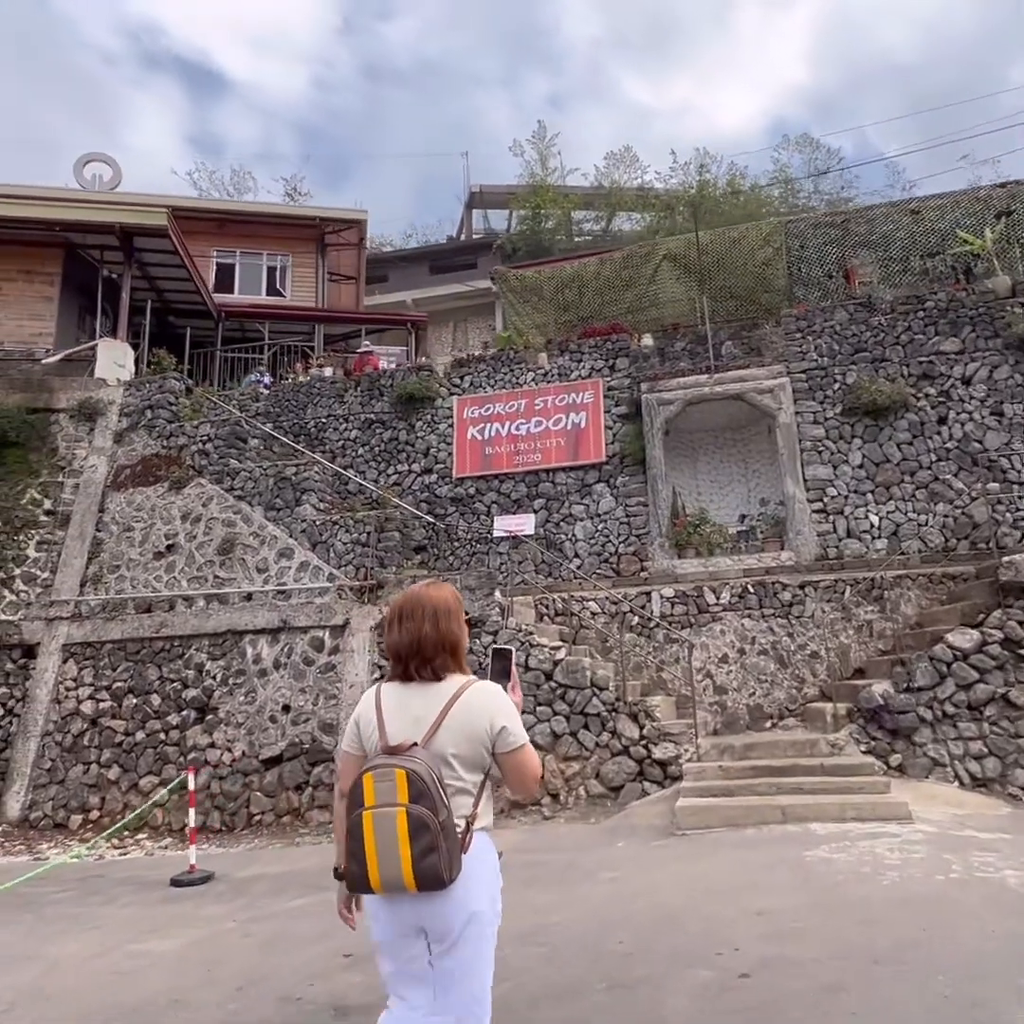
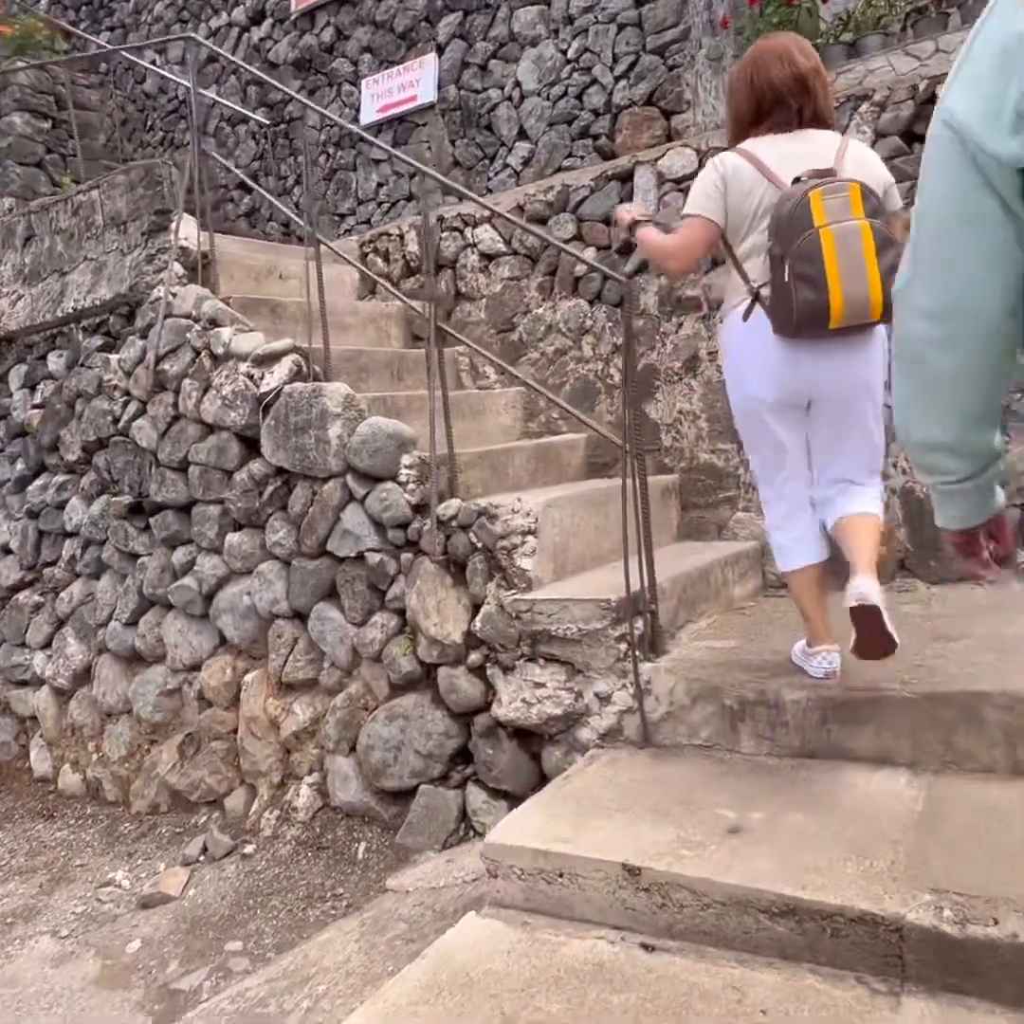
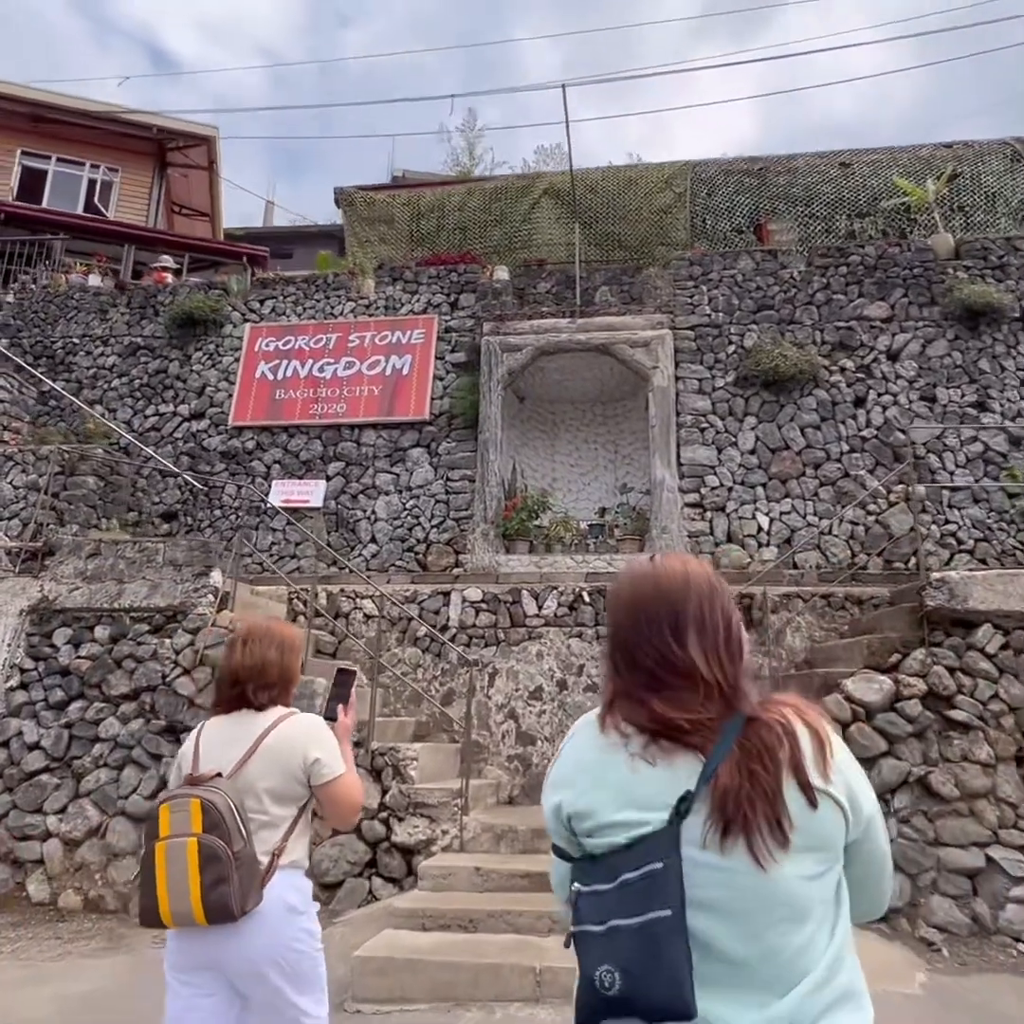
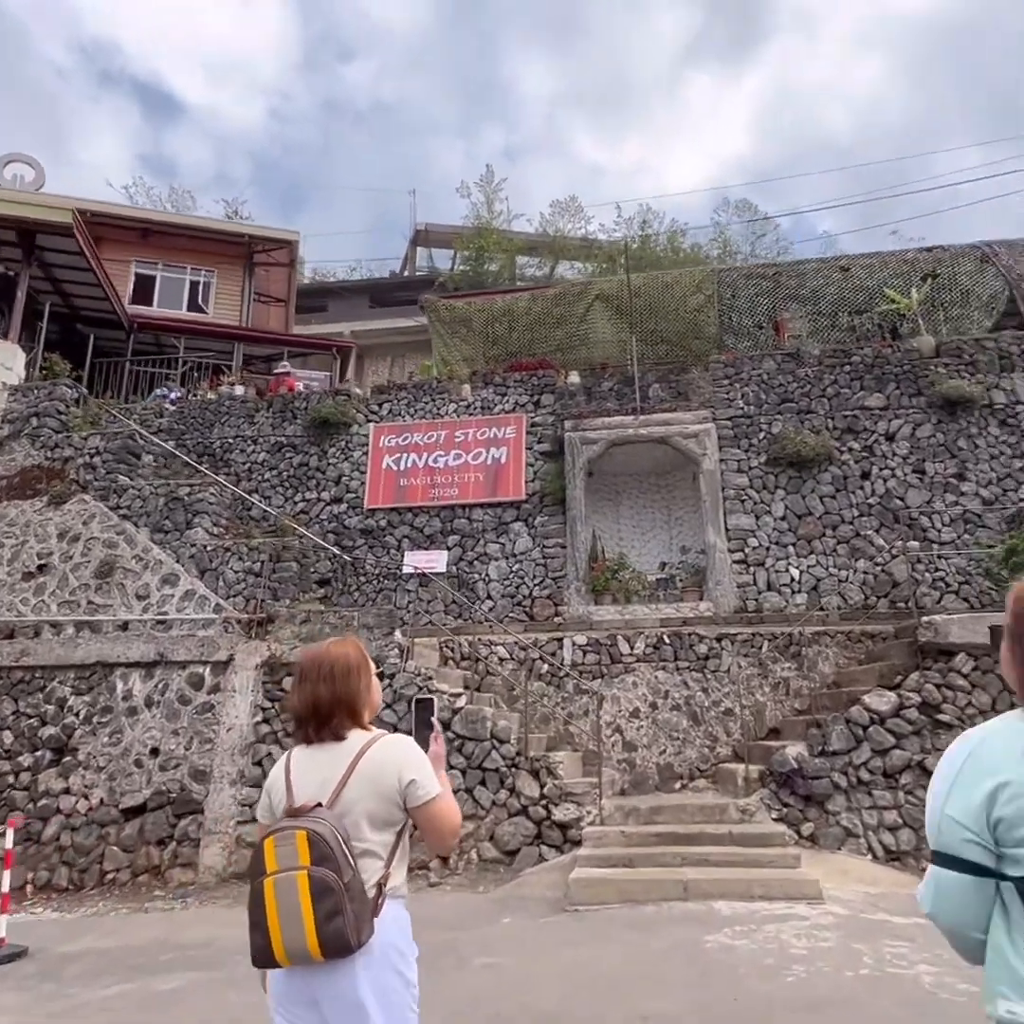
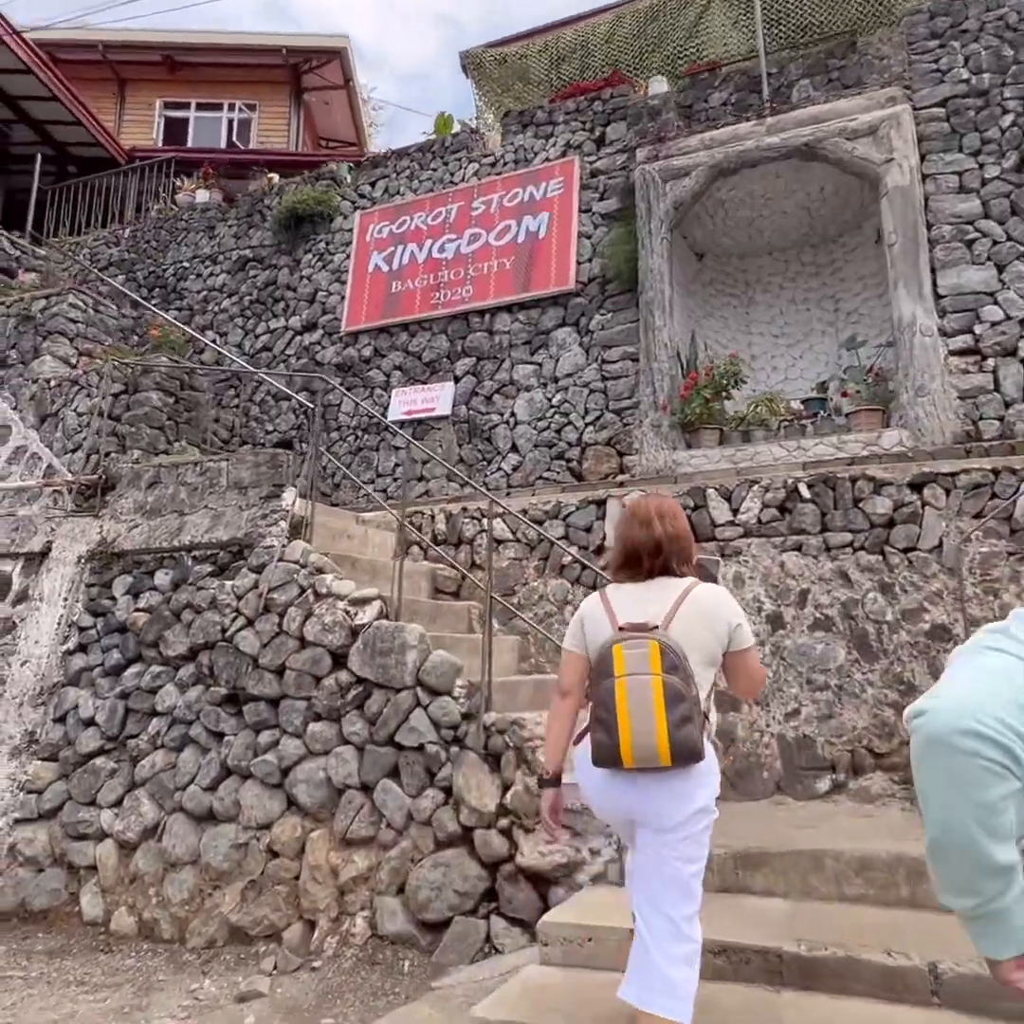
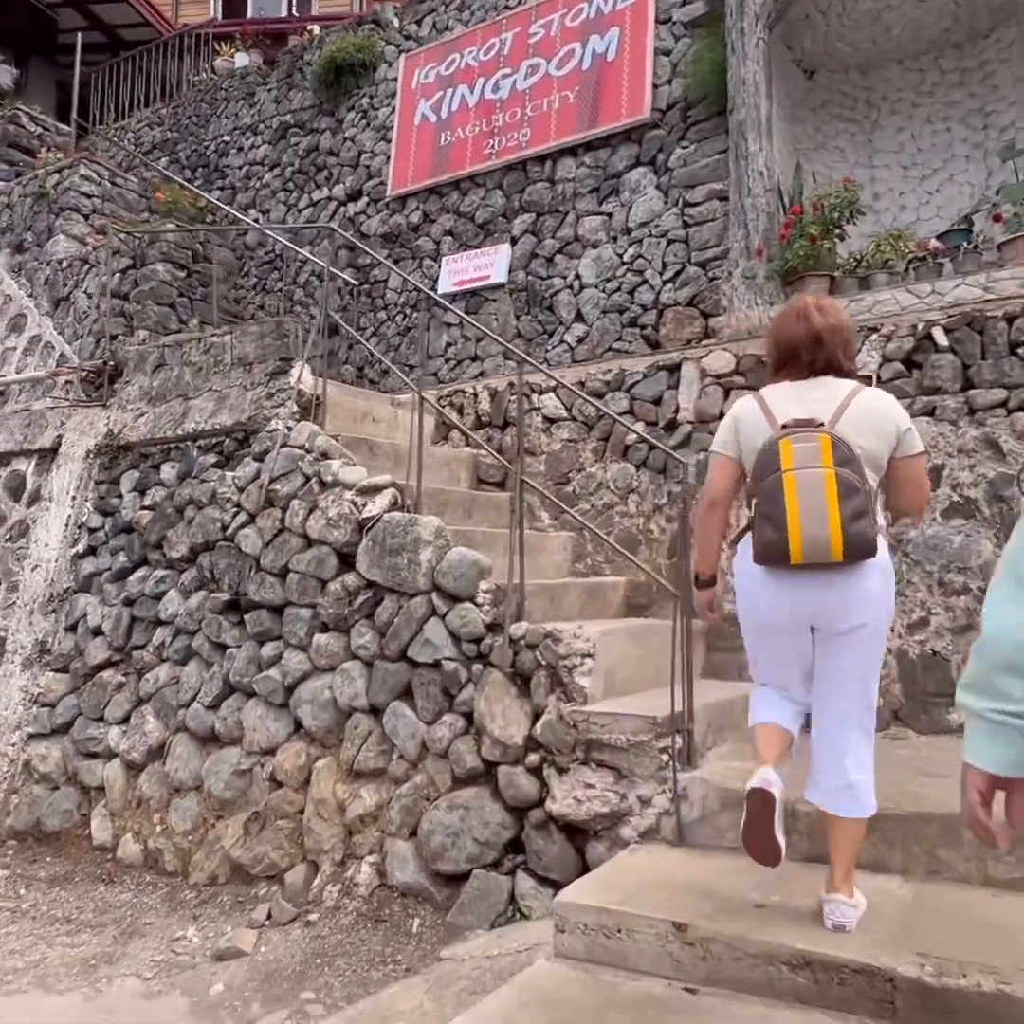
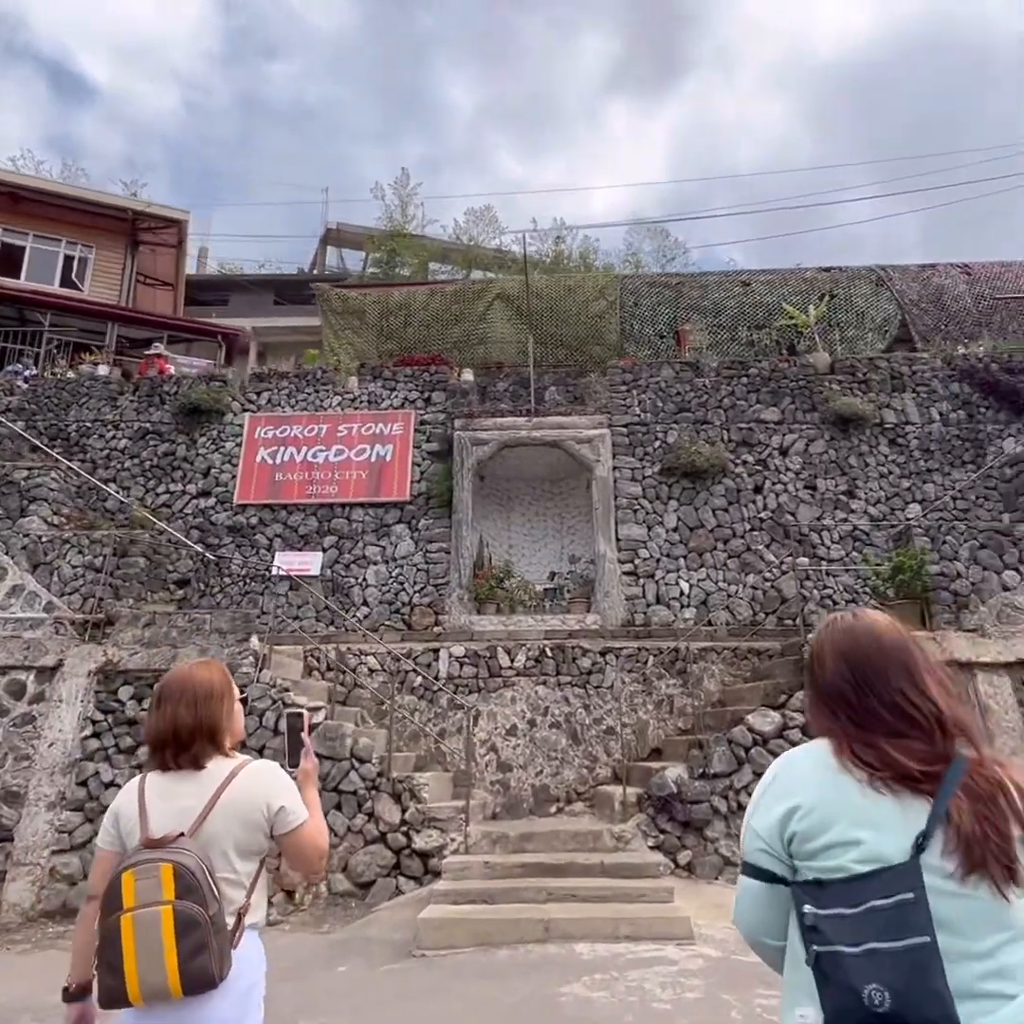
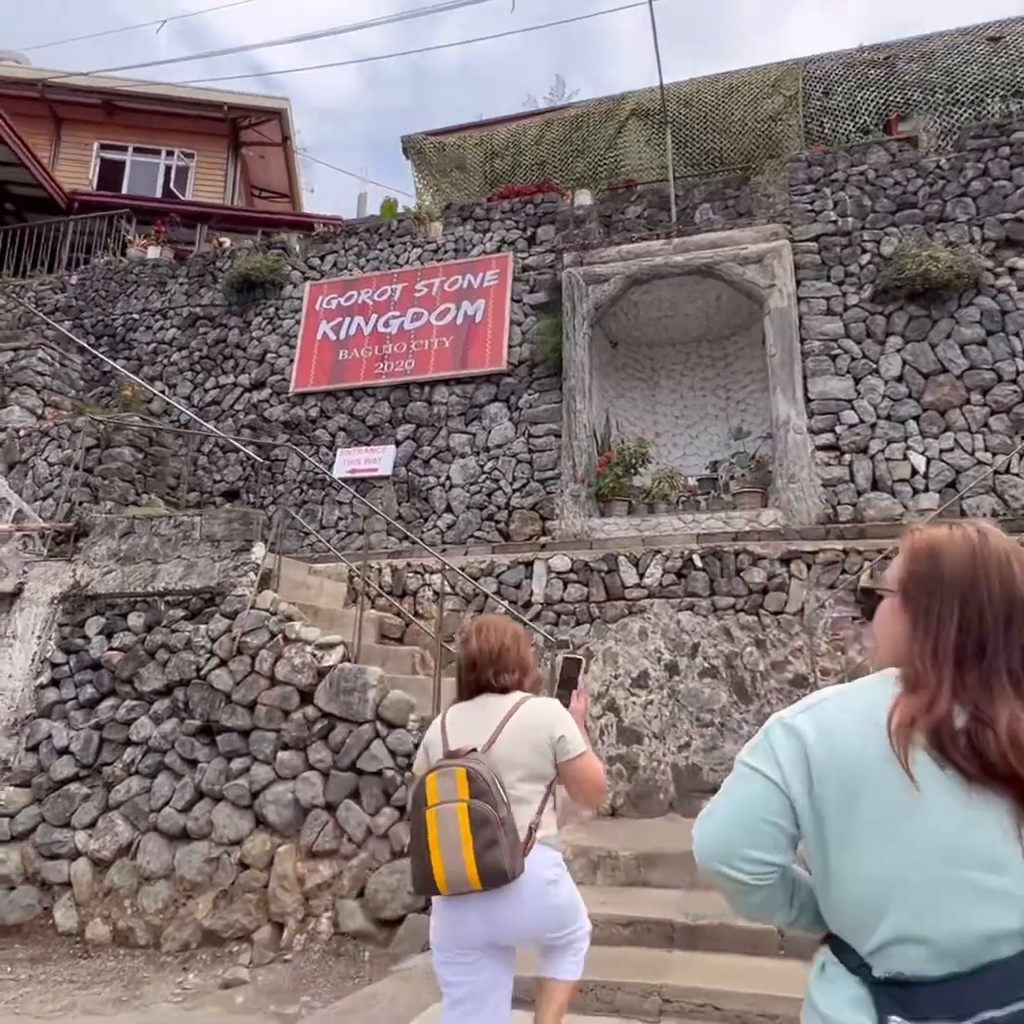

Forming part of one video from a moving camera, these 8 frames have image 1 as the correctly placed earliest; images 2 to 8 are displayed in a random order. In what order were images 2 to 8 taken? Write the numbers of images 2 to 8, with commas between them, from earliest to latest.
4, 7, 3, 8, 5, 6, 2
